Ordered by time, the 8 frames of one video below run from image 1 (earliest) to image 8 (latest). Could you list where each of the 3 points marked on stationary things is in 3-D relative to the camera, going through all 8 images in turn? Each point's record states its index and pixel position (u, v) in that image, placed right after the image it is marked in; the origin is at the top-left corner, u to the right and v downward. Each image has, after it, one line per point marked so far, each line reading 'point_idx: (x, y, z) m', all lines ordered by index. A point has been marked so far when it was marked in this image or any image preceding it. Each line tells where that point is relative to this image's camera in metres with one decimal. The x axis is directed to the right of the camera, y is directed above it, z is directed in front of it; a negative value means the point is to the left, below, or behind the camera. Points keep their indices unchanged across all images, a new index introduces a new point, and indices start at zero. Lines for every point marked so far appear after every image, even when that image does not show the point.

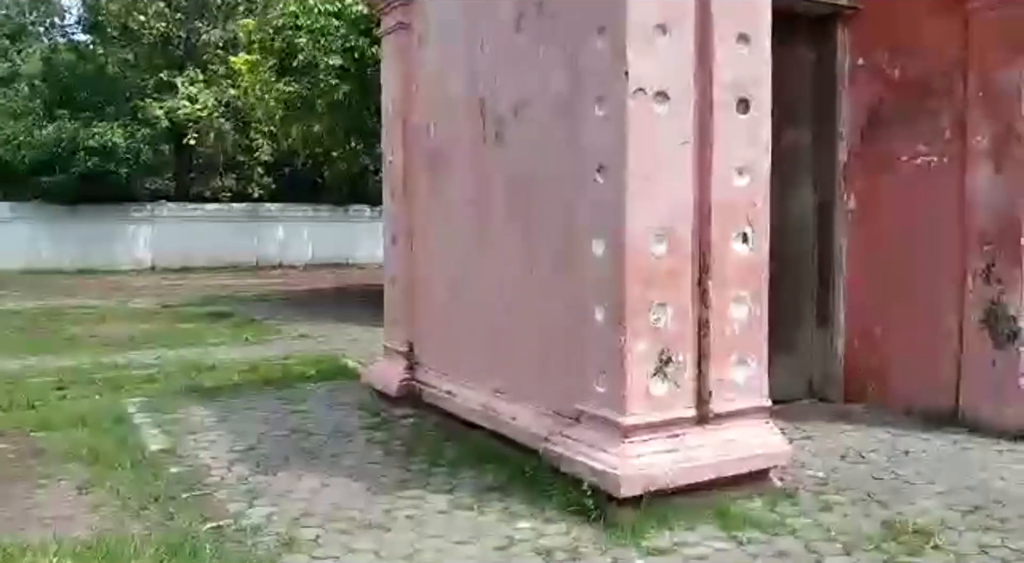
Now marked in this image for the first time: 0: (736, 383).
0: (+0.8, -0.4, +3.7) m
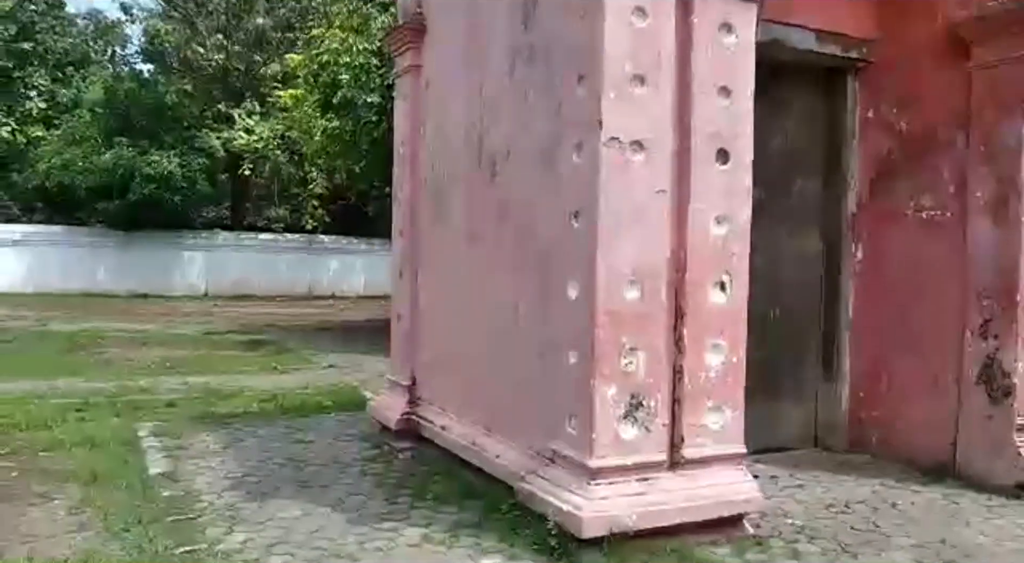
0: (+0.7, -0.5, +3.8) m
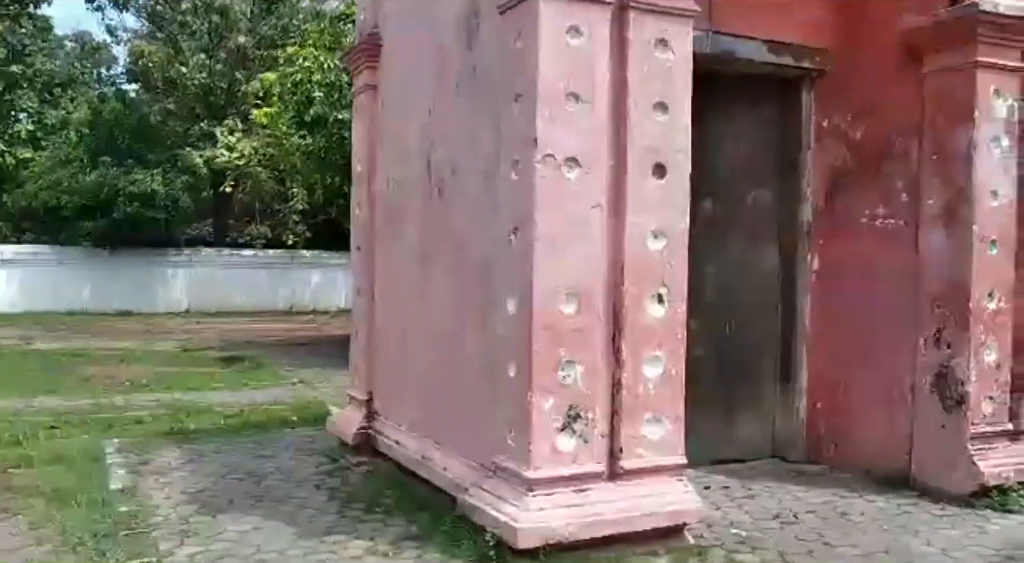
0: (+0.5, -0.6, +3.8) m
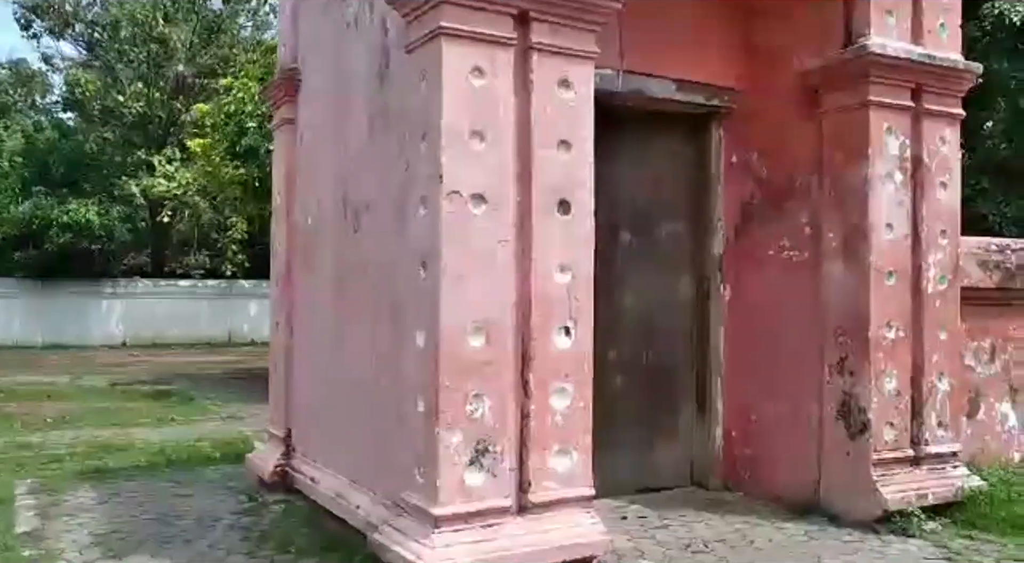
0: (+0.2, -0.7, +3.9) m
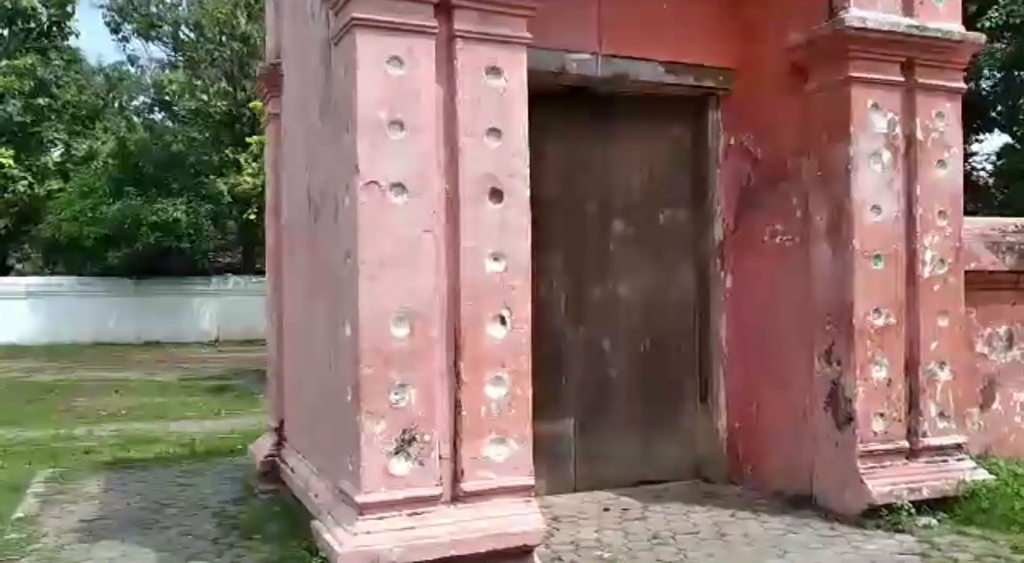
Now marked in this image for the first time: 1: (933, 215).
0: (-0.1, -0.7, +3.8) m
1: (+2.0, +0.3, +4.7) m
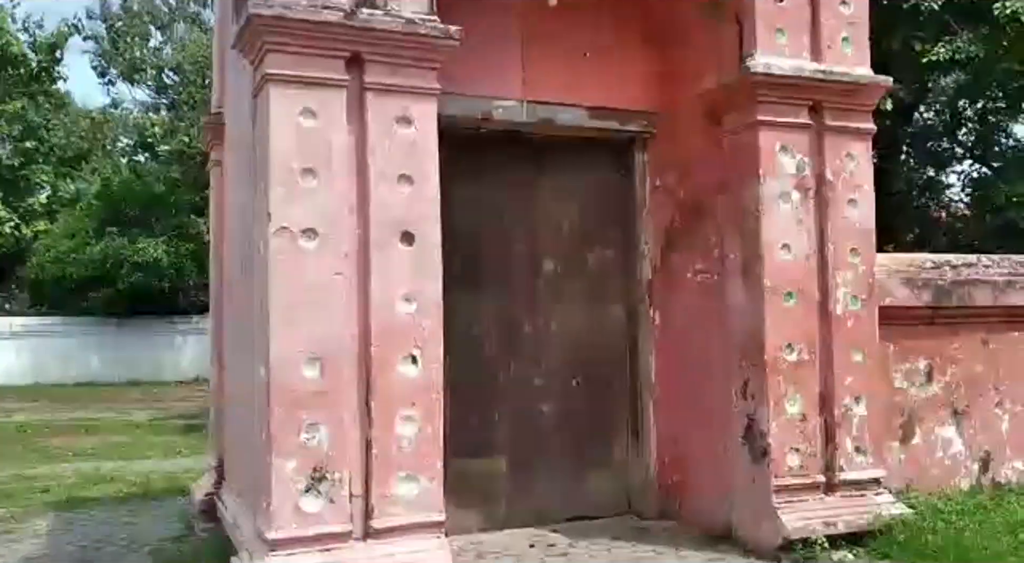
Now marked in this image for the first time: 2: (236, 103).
0: (-0.4, -0.9, +3.9) m
1: (+1.6, +0.1, +4.9) m
2: (-1.4, +0.9, +5.1) m
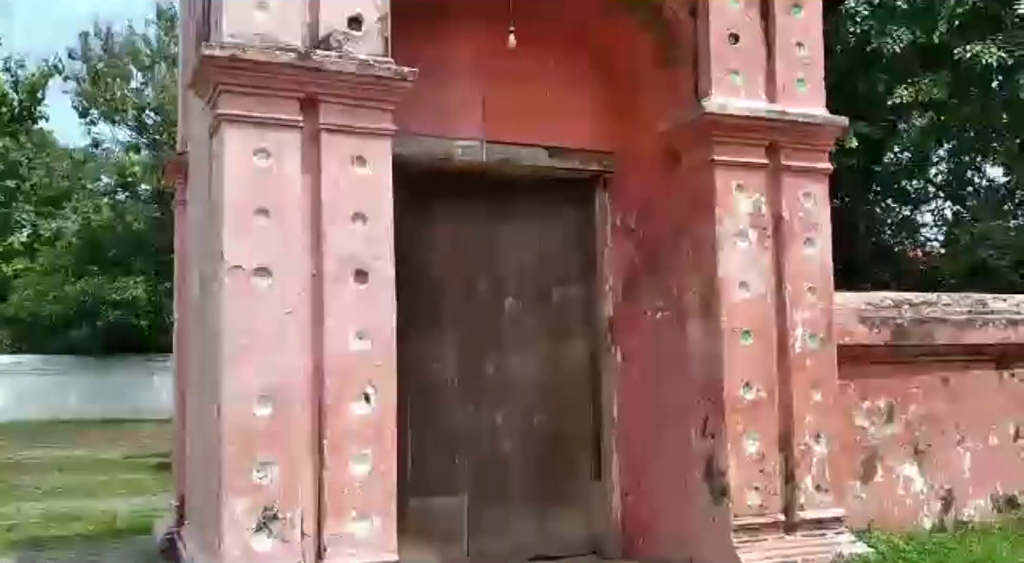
0: (-0.6, -1.0, +3.9) m
1: (+1.4, -0.1, +4.9) m
2: (-1.6, +0.7, +5.1) m
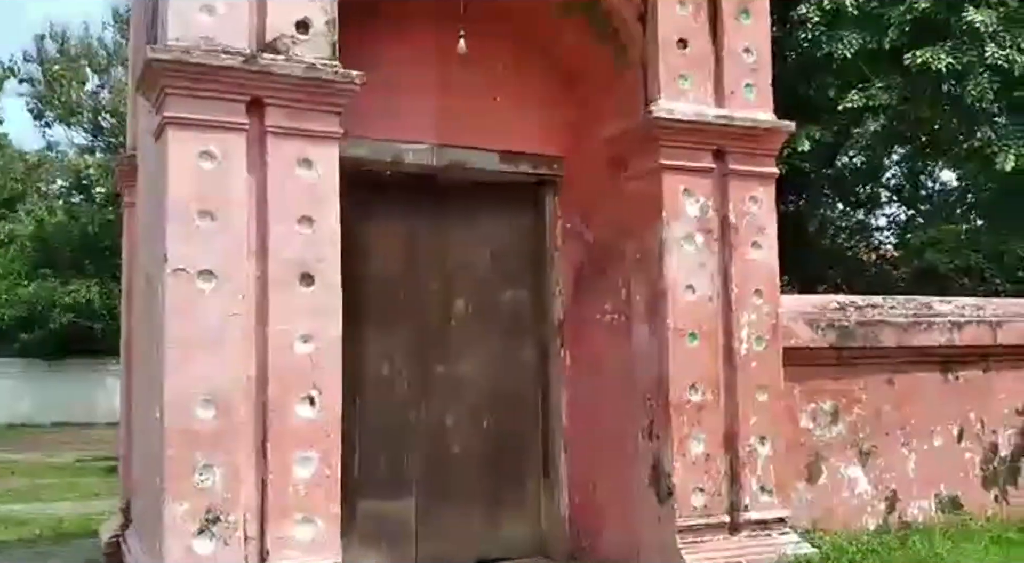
0: (-0.8, -1.0, +3.9) m
1: (+1.2, -0.1, +5.0) m
2: (-1.8, +0.7, +5.1) m
